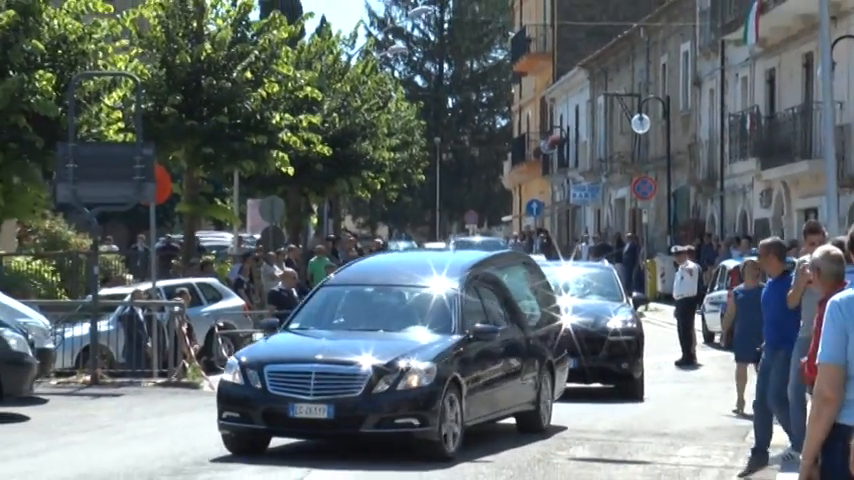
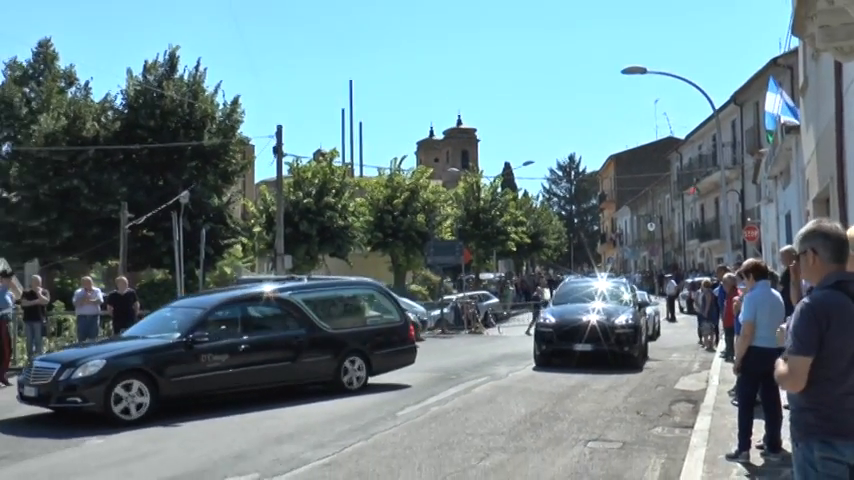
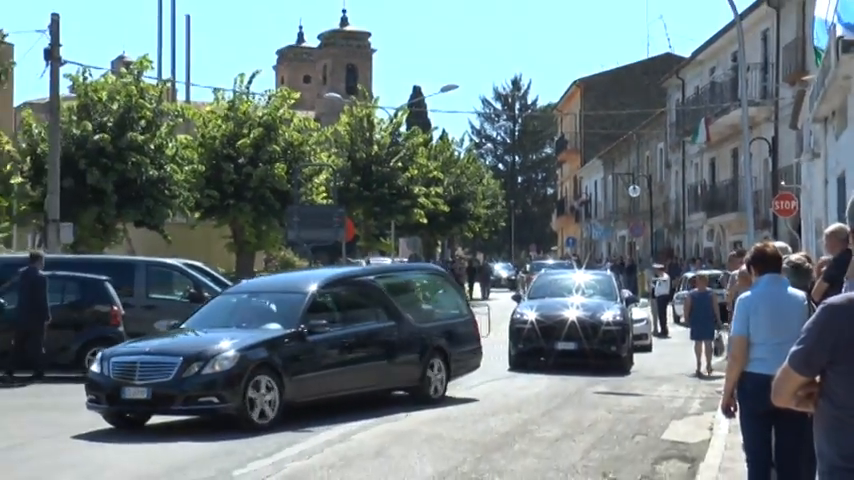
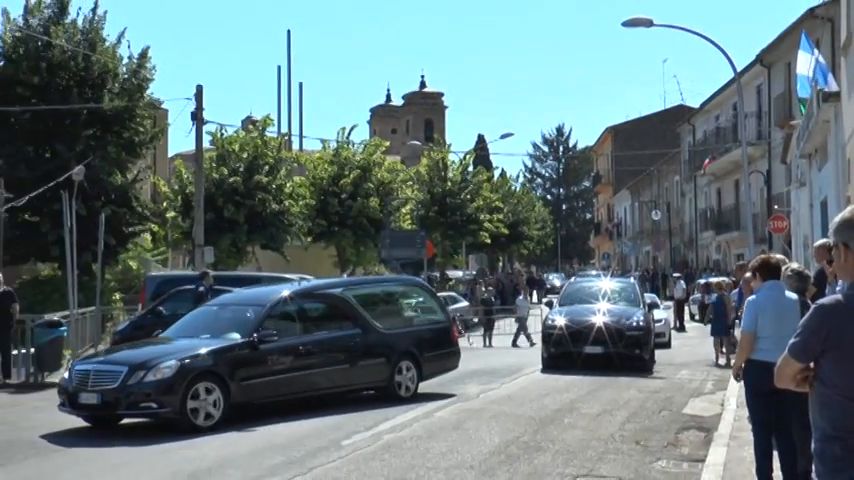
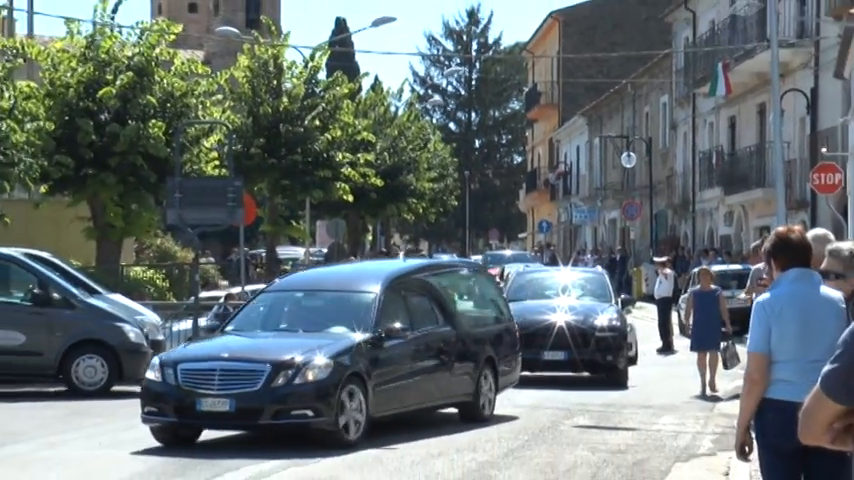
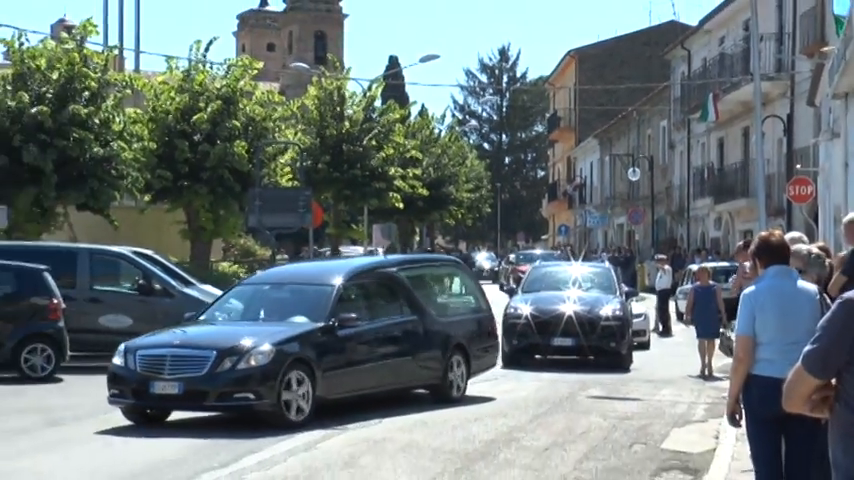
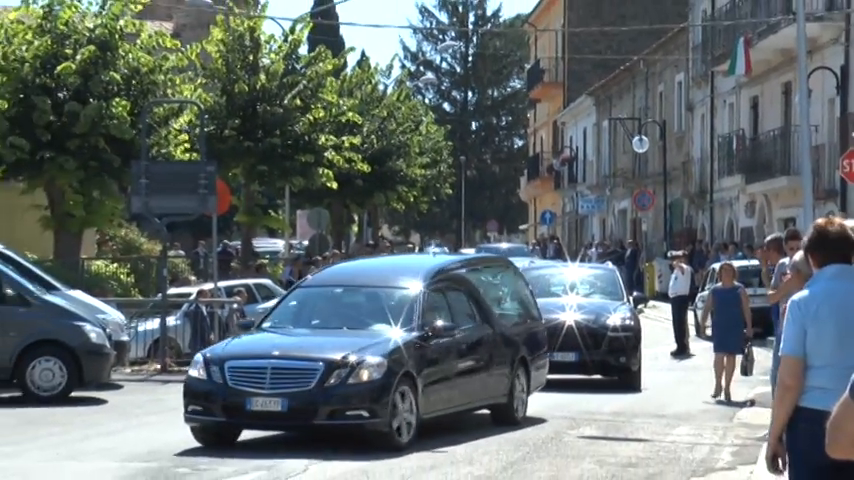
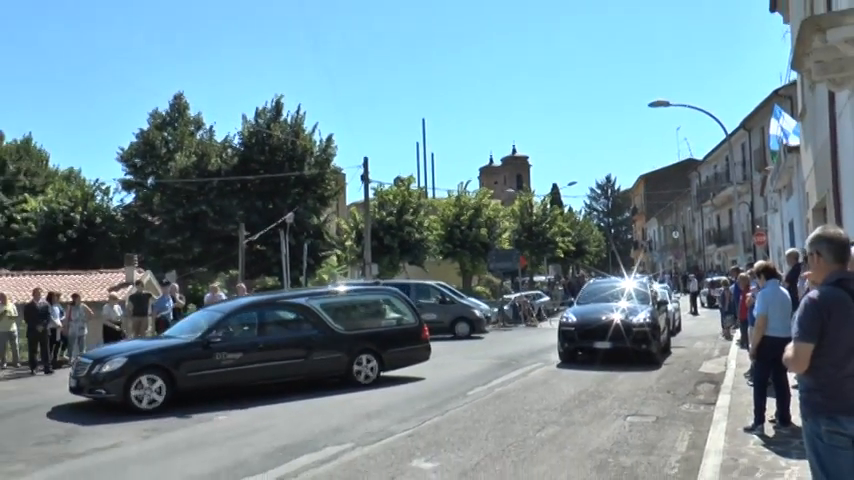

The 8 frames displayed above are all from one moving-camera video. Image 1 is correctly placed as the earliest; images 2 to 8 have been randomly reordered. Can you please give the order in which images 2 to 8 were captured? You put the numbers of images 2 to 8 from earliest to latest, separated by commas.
7, 5, 6, 3, 4, 2, 8
